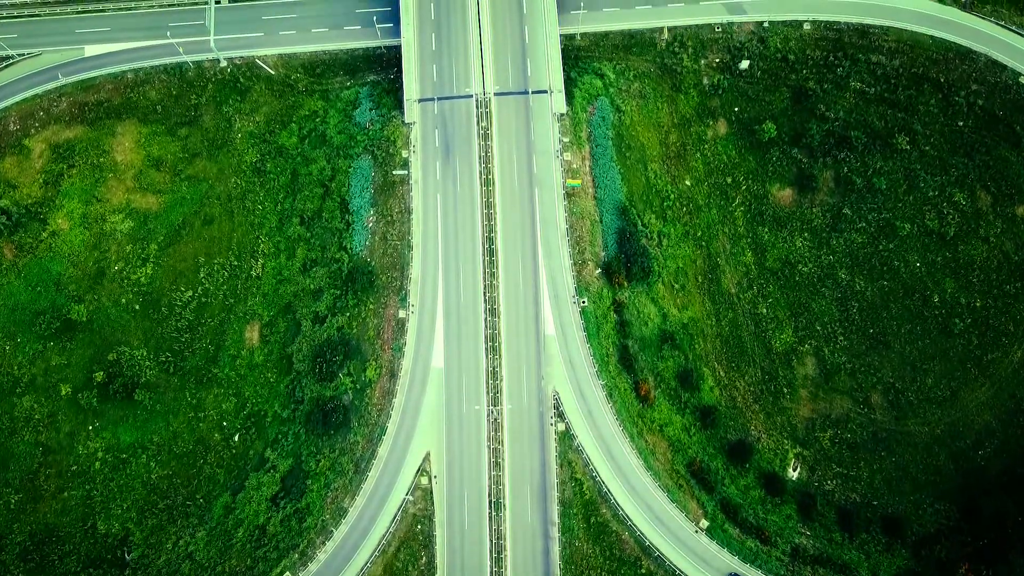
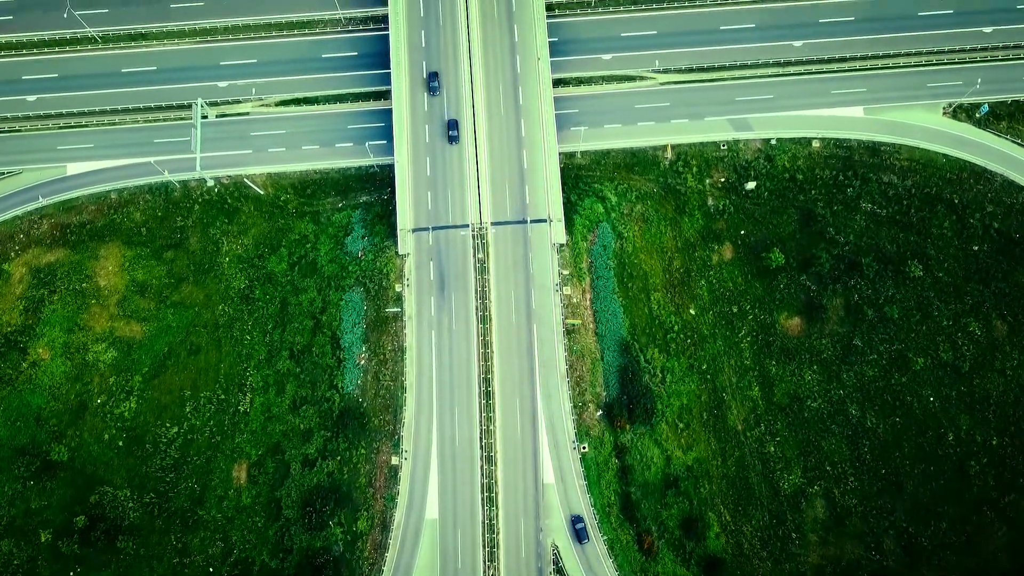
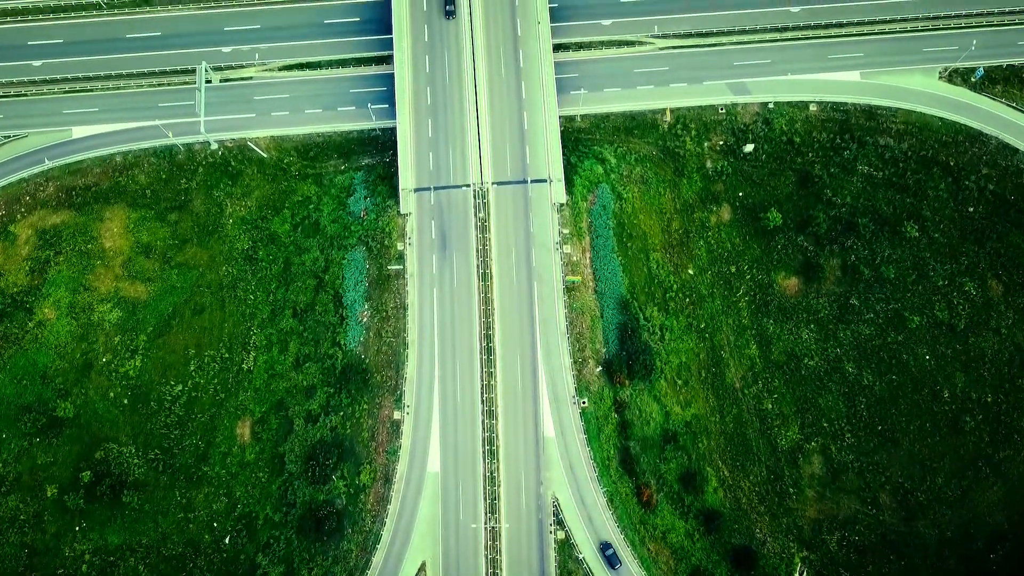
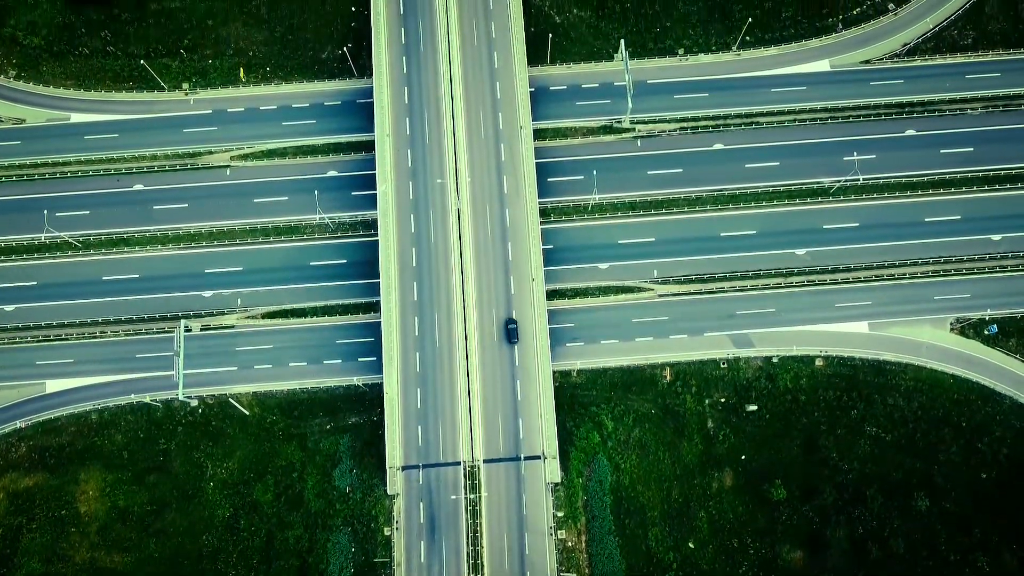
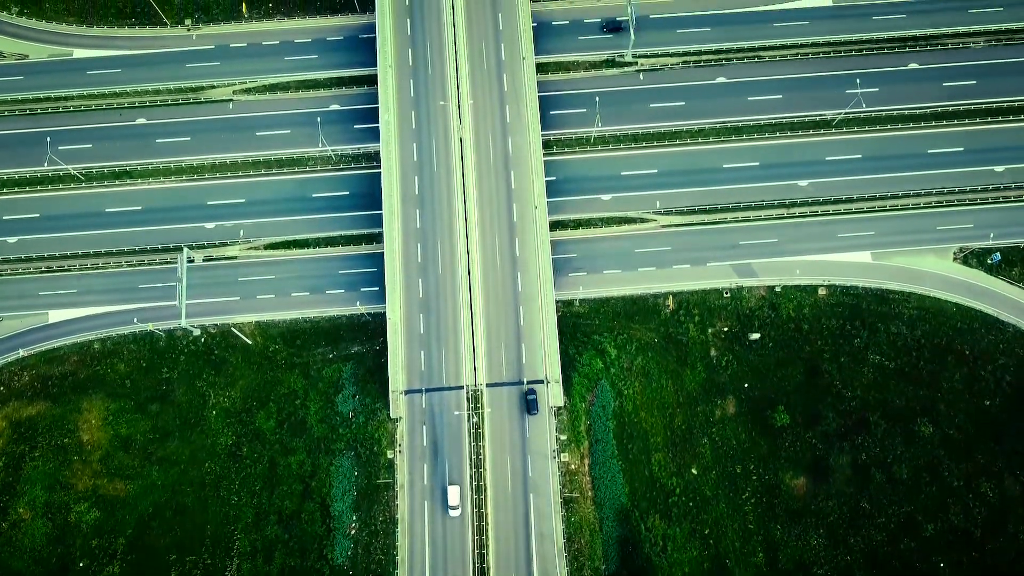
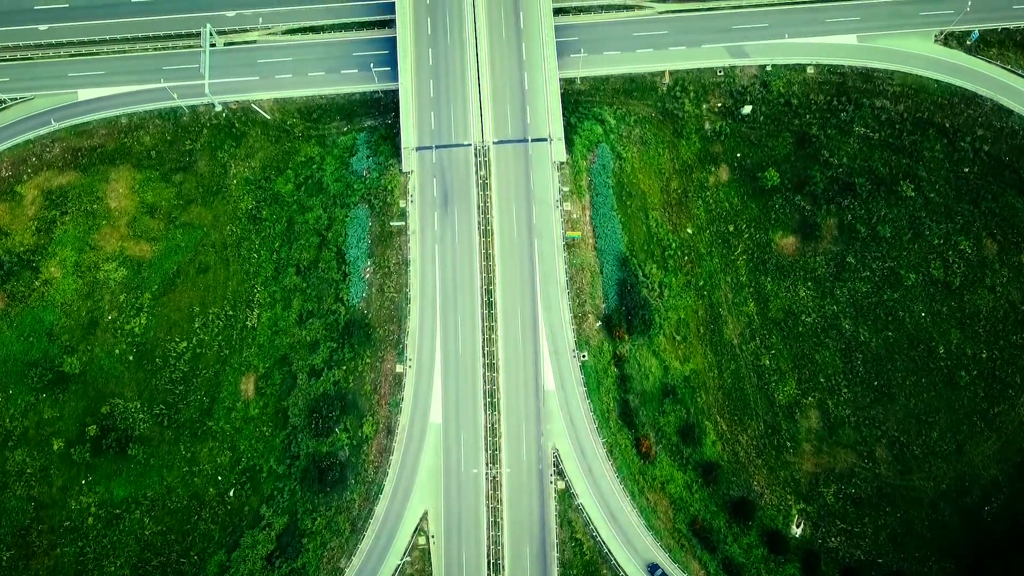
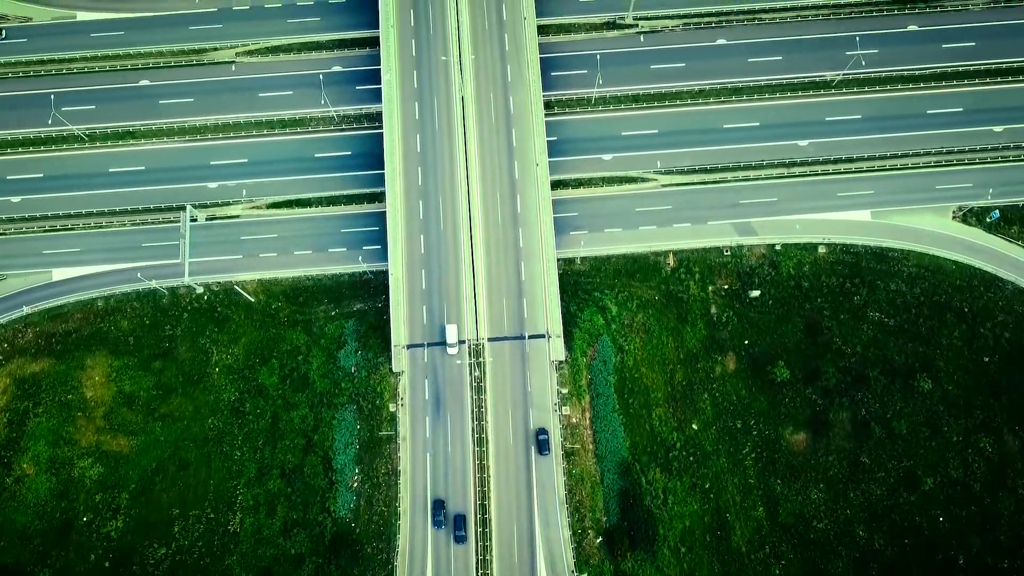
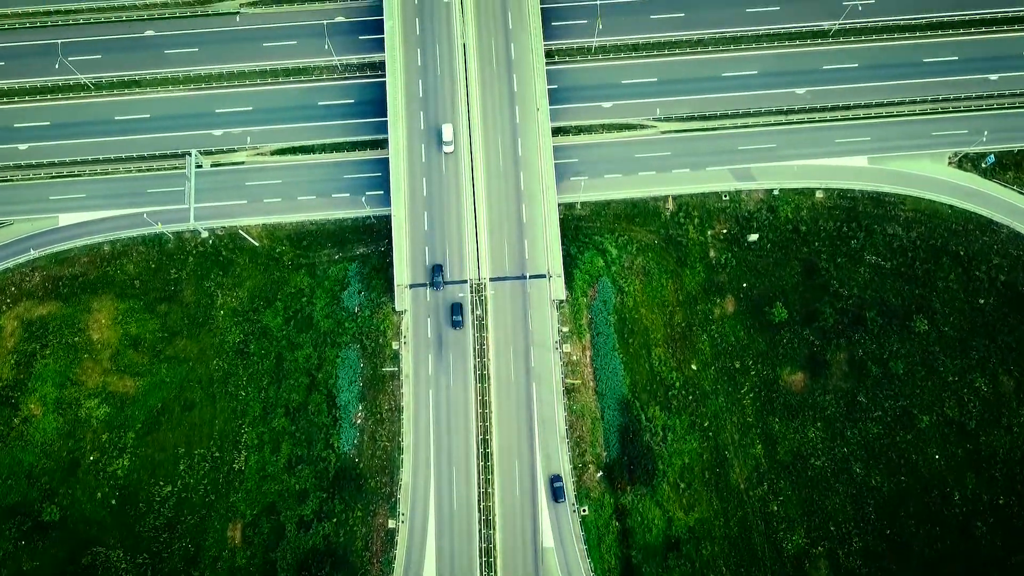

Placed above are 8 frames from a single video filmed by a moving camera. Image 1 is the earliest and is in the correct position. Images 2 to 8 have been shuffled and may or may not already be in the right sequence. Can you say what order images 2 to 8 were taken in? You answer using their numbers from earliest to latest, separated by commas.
6, 3, 2, 8, 7, 5, 4
